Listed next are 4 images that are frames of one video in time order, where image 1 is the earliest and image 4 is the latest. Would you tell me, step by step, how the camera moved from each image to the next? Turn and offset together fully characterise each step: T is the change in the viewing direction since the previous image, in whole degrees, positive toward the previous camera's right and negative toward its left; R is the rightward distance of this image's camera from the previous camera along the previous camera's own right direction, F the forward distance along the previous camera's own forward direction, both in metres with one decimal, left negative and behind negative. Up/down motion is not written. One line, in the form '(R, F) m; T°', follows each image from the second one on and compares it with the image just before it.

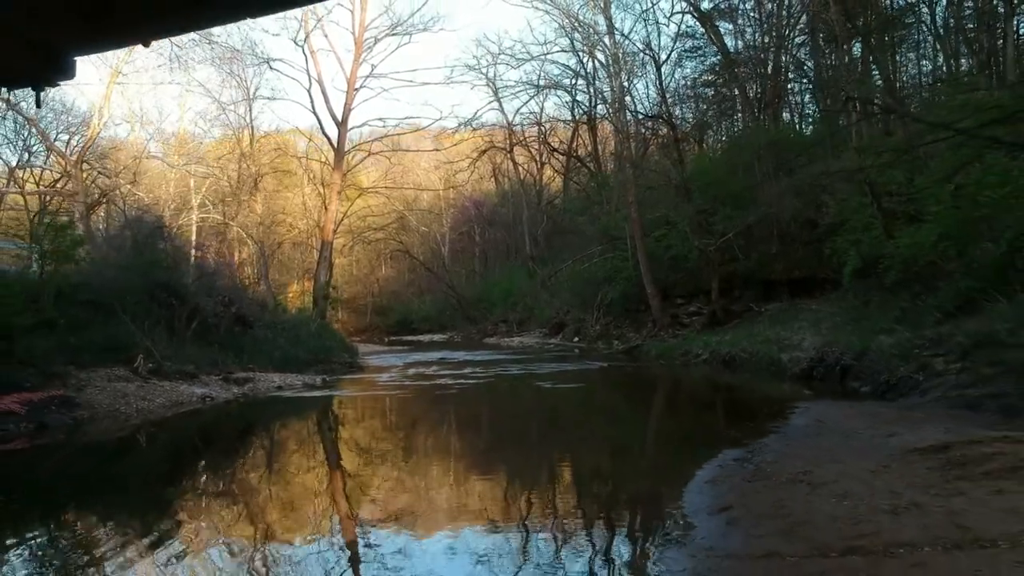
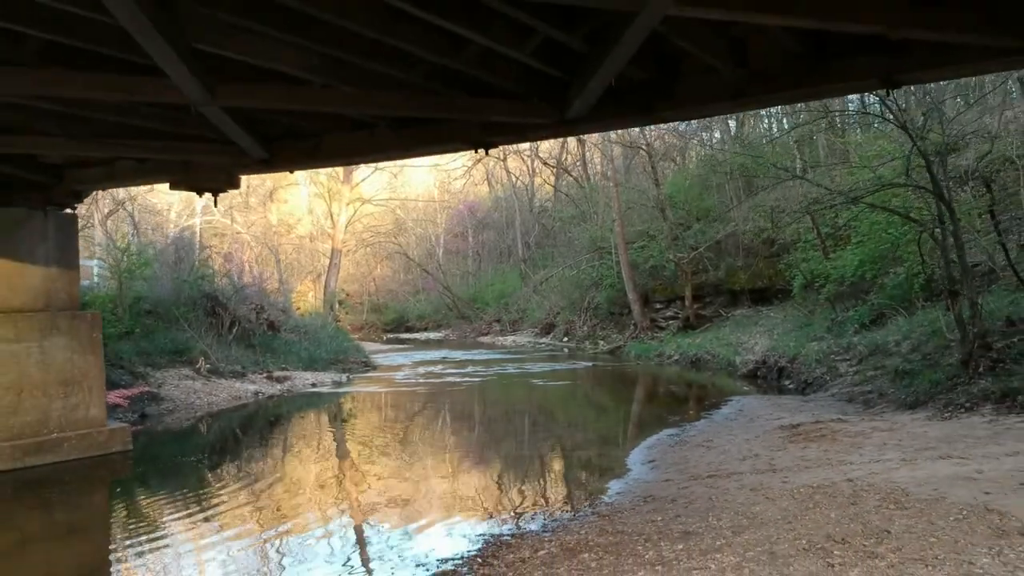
(-0.2, -3.1) m; +1°
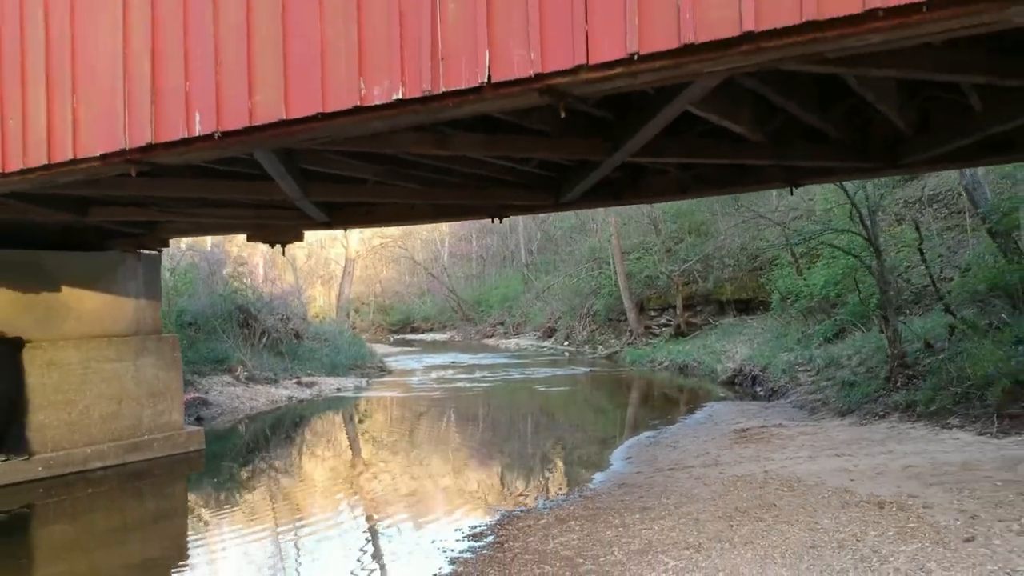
(-0.1, -2.2) m; 0°
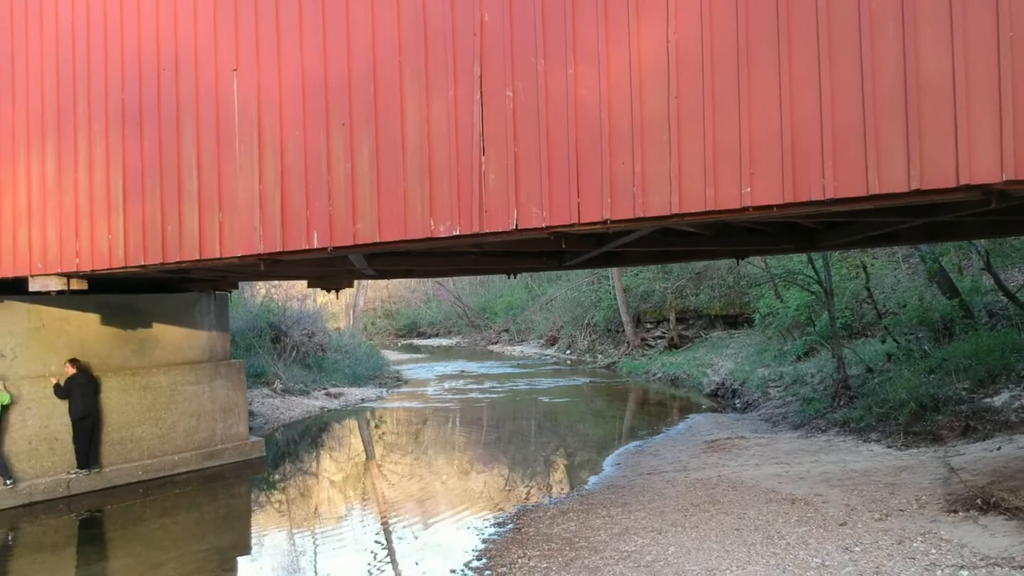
(-0.1, -2.5) m; 0°
